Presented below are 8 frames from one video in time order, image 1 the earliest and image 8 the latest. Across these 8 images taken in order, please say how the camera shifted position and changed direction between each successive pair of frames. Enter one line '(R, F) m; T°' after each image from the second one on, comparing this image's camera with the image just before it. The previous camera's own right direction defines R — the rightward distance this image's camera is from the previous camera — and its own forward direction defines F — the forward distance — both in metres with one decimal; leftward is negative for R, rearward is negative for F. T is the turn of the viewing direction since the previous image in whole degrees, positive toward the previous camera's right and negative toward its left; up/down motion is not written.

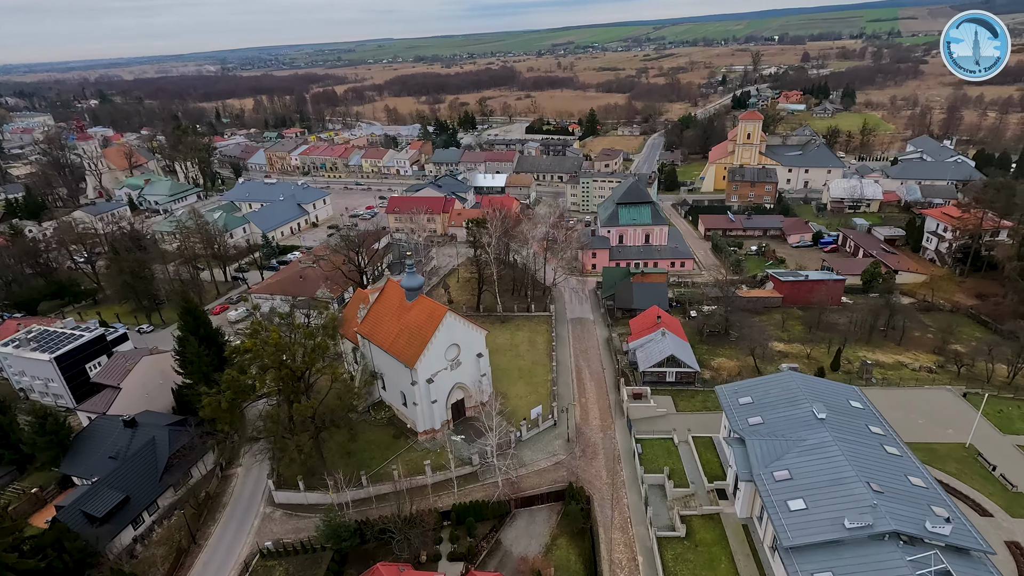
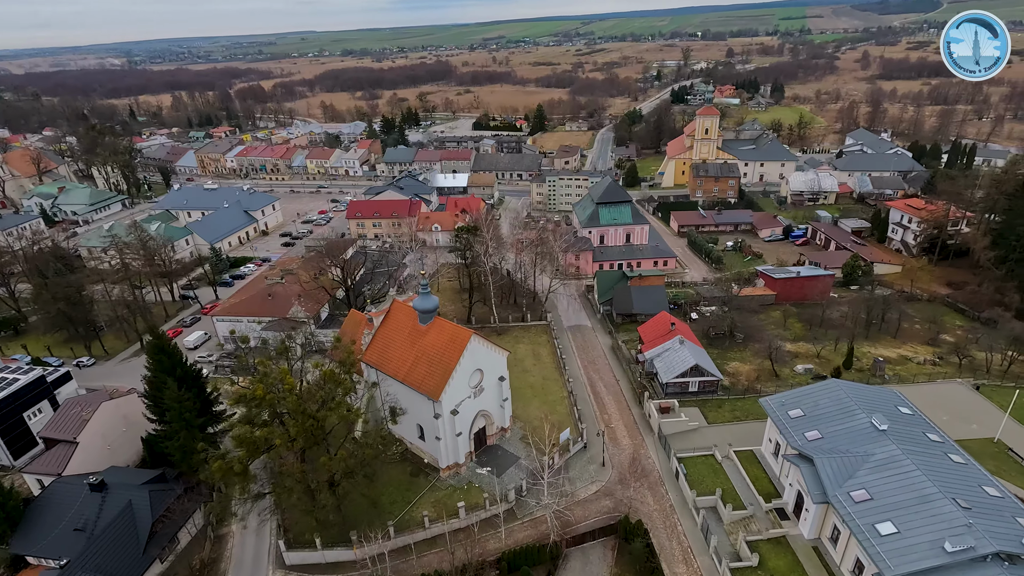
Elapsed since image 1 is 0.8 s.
(-4.9, +3.0) m; +6°
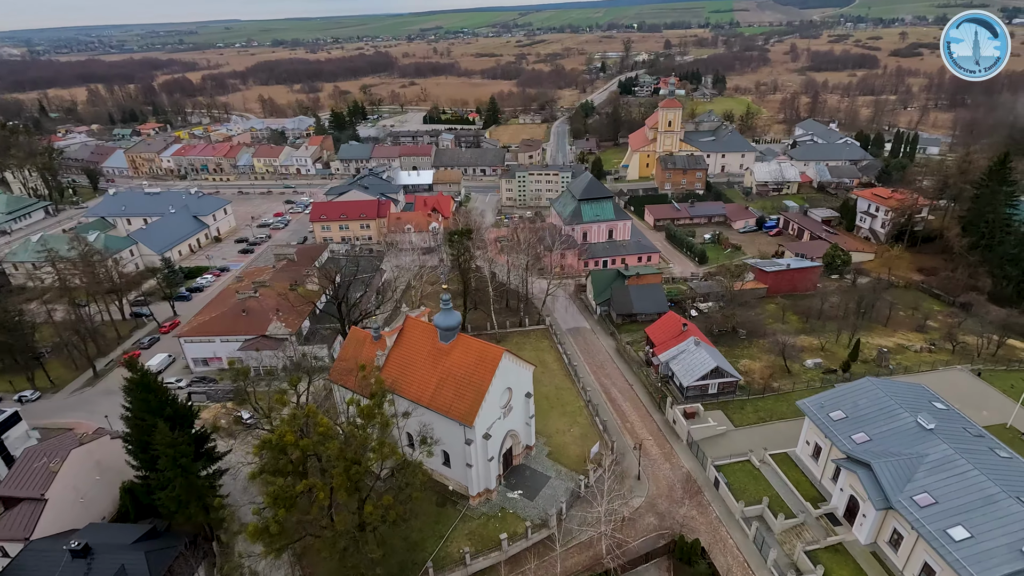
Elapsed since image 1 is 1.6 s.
(-4.3, +2.3) m; +6°
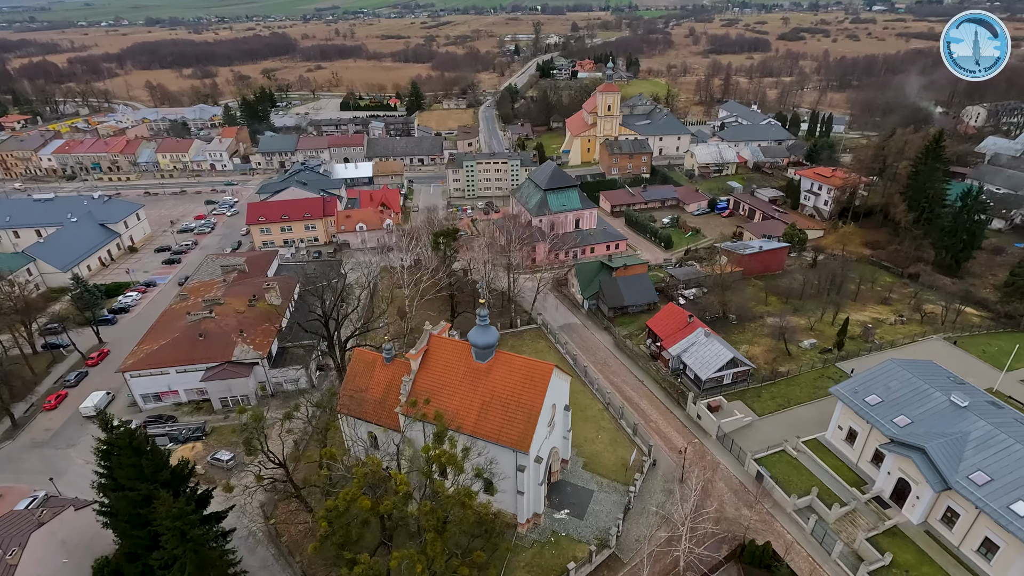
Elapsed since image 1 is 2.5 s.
(-5.9, +2.8) m; +9°
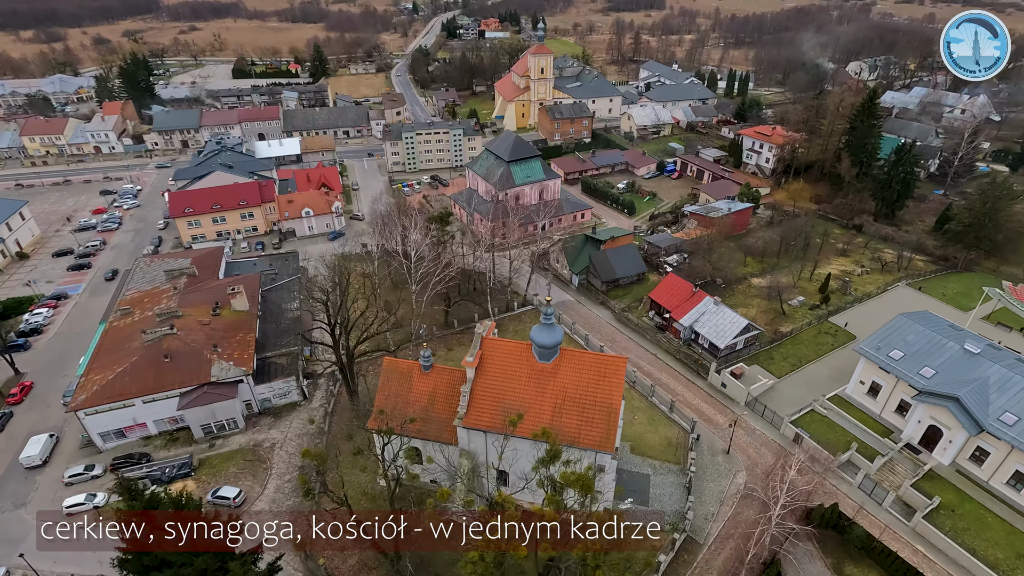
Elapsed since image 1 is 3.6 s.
(-6.8, +2.6) m; +10°
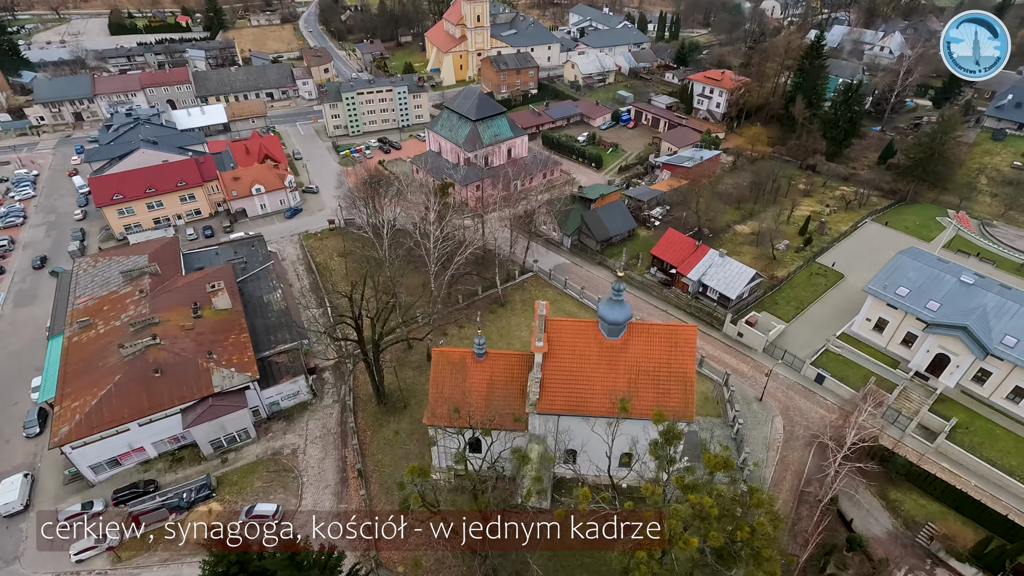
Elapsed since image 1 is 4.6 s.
(-6.1, +1.7) m; +8°
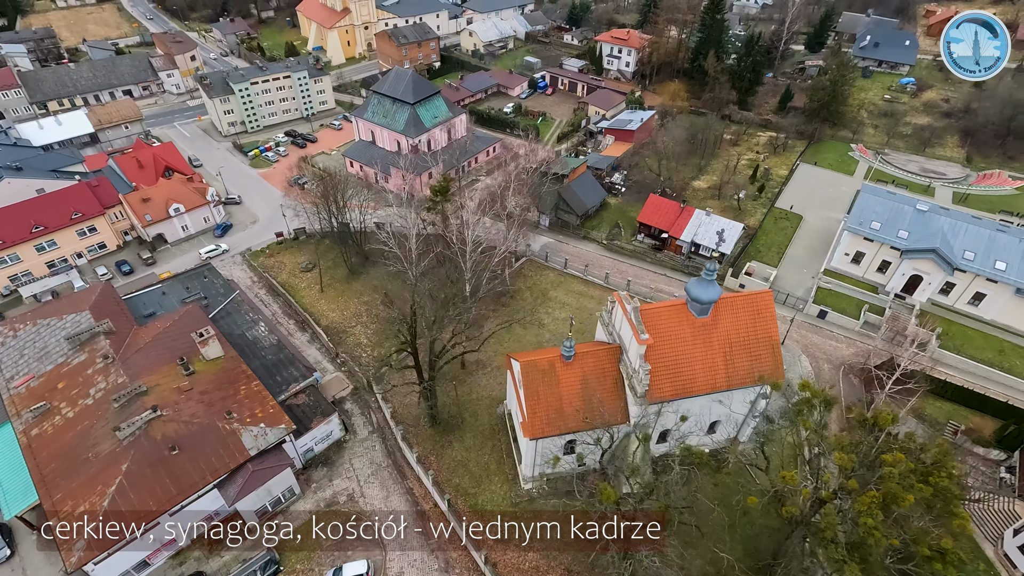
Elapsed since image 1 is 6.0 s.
(-8.9, +2.1) m; +12°
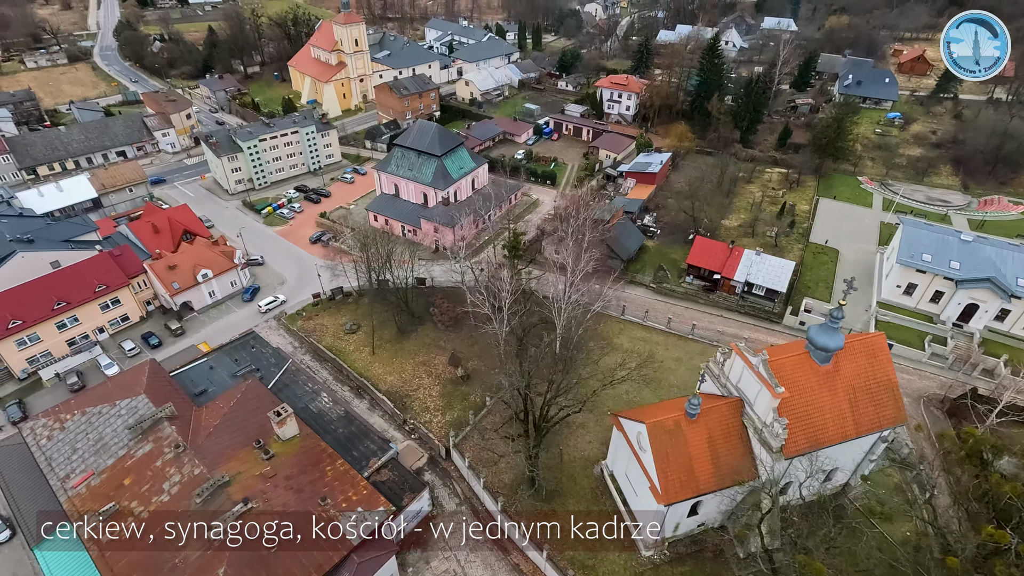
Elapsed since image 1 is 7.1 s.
(-6.8, +1.0) m; +4°
